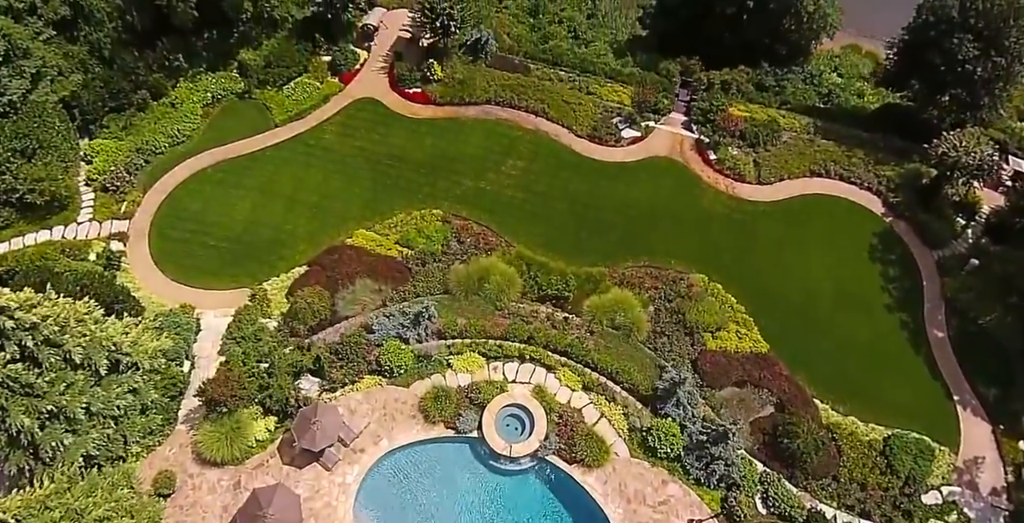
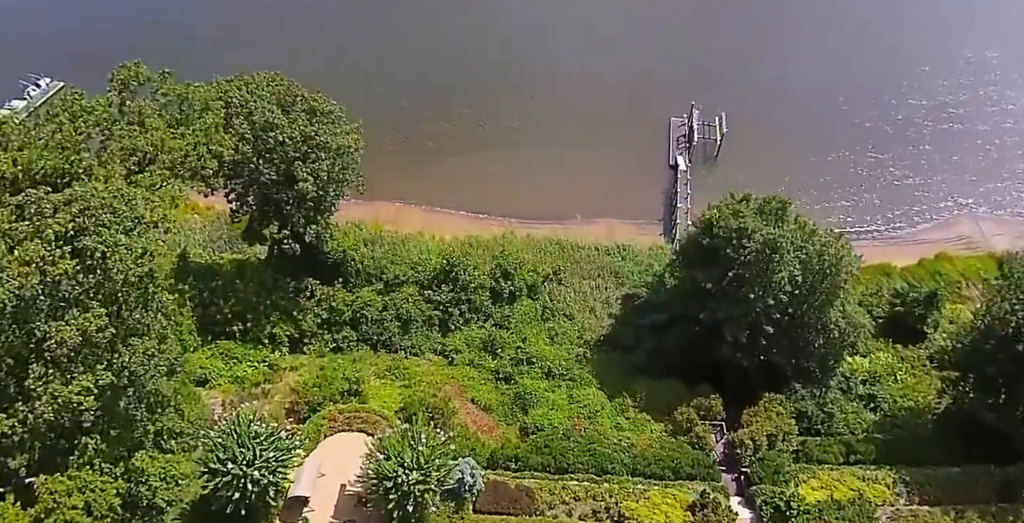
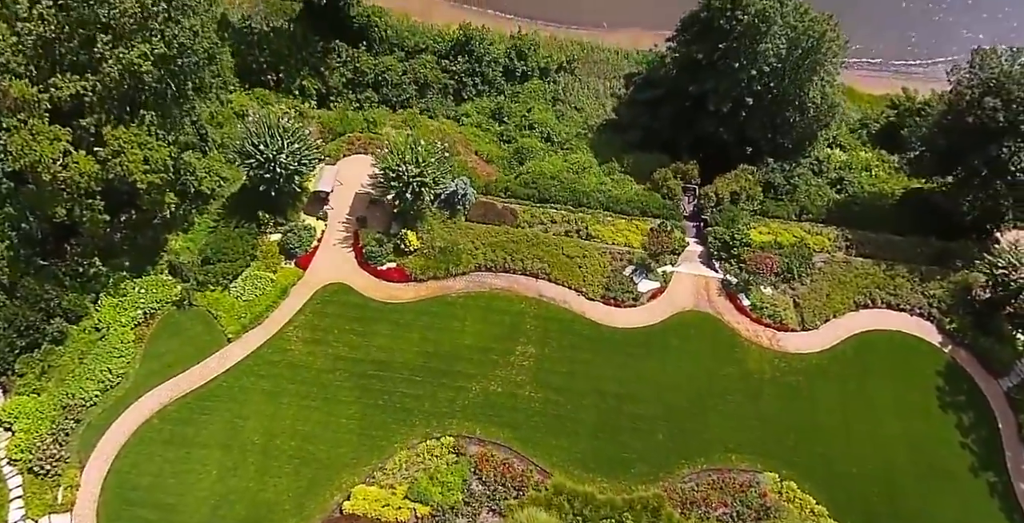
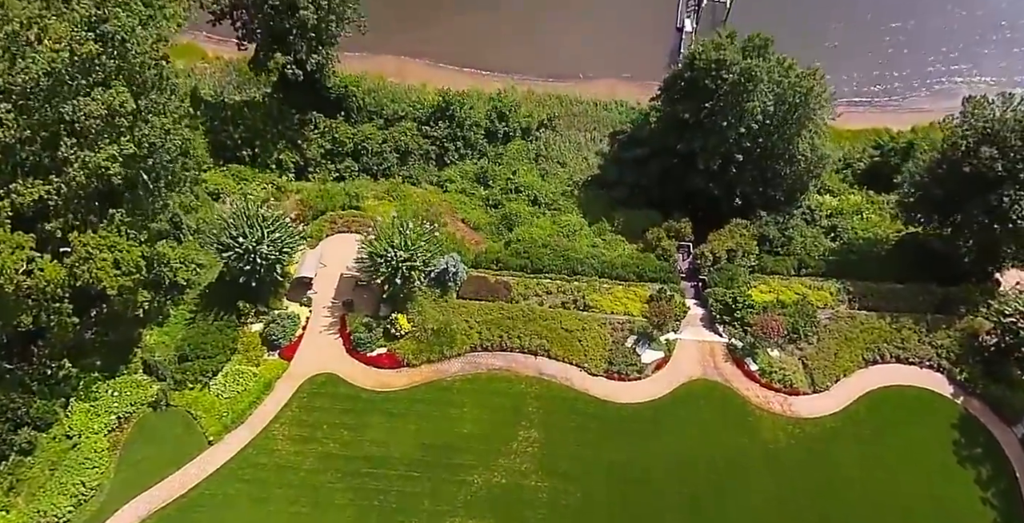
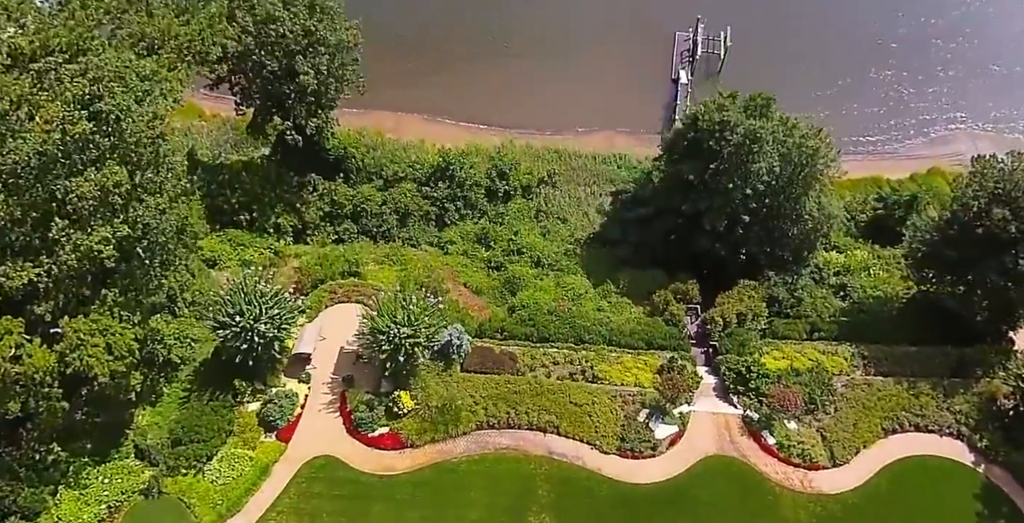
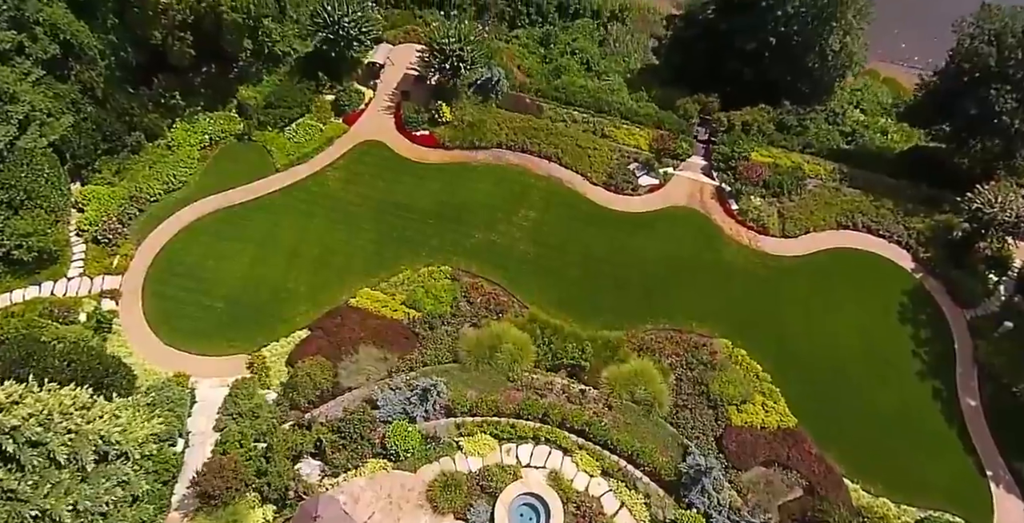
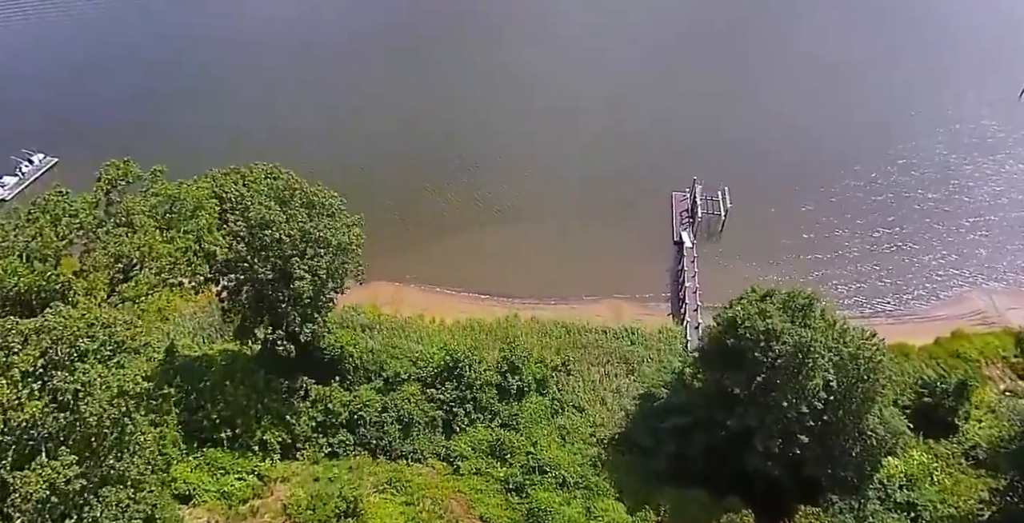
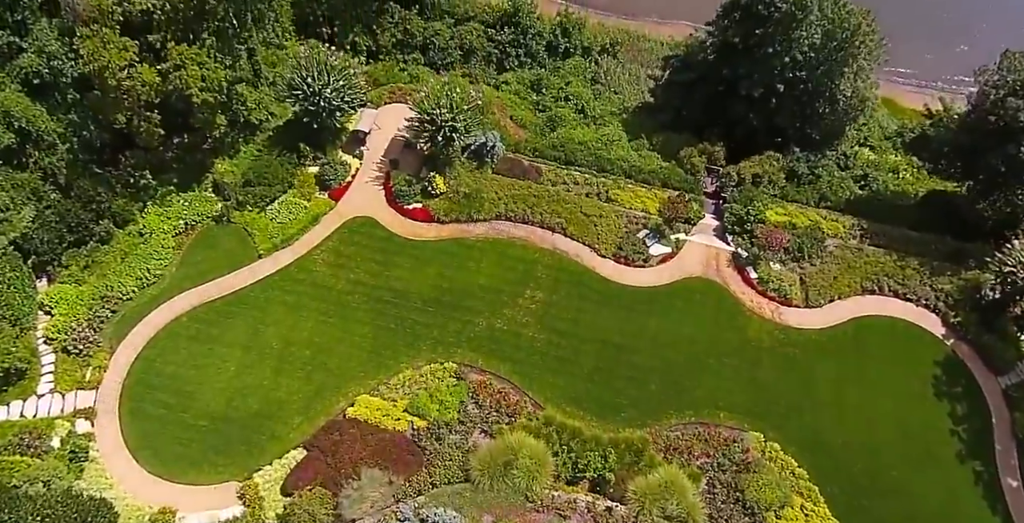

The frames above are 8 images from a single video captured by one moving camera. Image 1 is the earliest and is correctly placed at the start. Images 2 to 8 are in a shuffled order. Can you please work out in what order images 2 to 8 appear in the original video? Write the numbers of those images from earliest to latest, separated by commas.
6, 8, 3, 4, 5, 2, 7
